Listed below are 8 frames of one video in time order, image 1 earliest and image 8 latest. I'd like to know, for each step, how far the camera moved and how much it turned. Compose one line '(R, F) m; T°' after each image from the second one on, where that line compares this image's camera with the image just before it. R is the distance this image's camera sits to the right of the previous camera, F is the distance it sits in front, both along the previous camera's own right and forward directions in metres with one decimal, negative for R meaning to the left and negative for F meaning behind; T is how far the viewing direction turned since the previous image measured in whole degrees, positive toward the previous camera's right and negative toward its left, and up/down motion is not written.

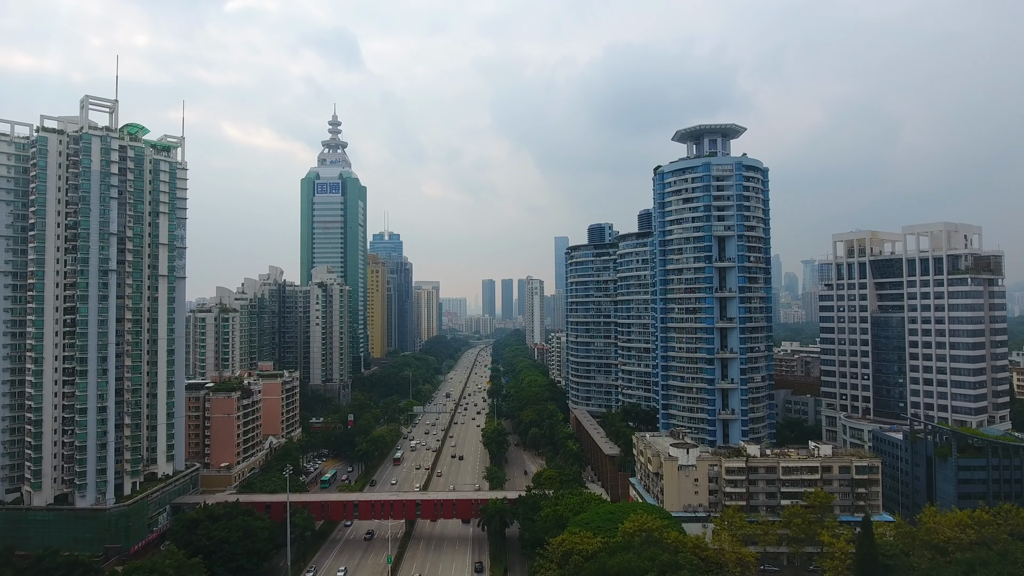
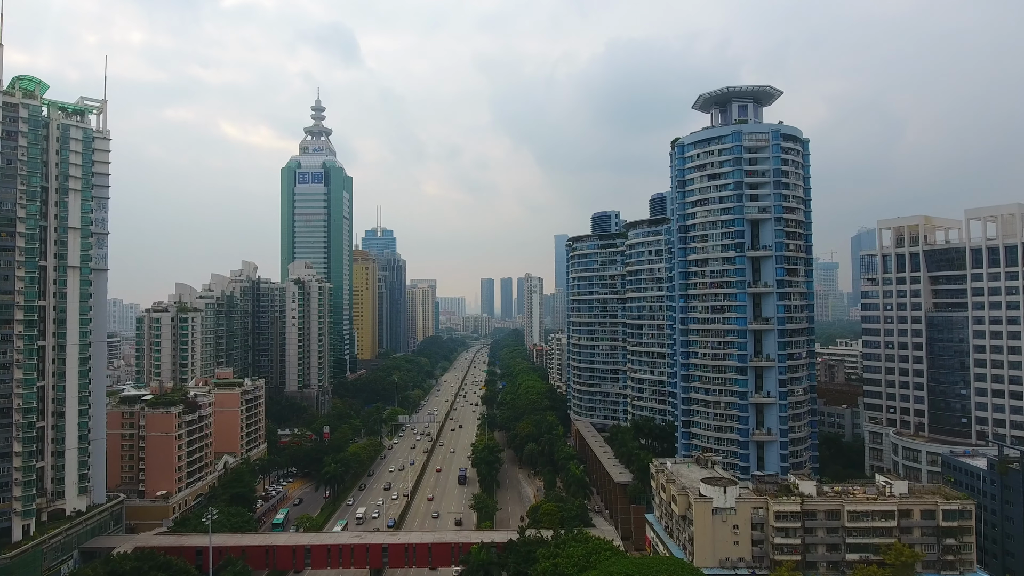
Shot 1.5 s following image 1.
(+0.7, +10.5) m; 0°
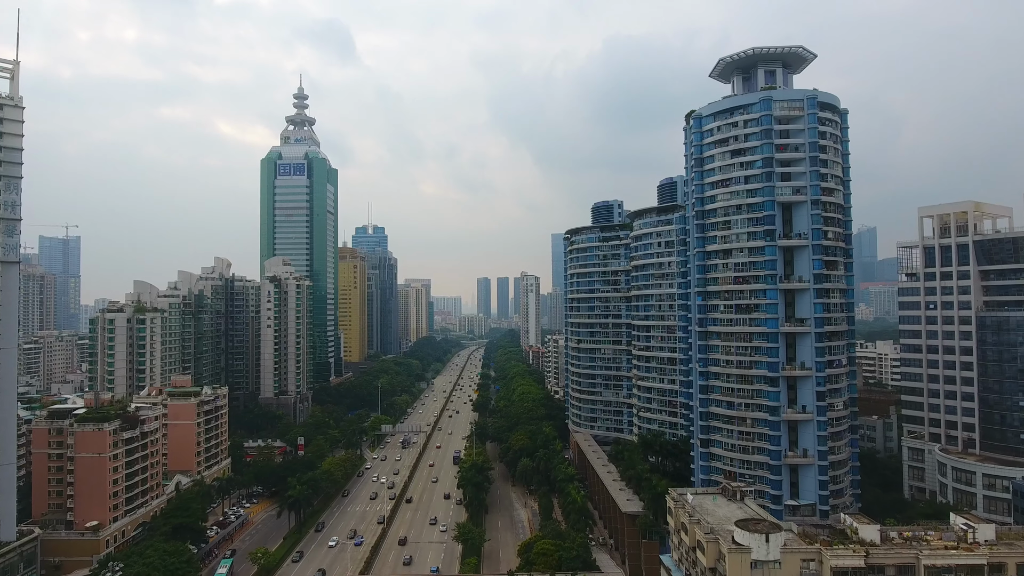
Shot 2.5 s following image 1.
(+0.6, +7.9) m; 0°
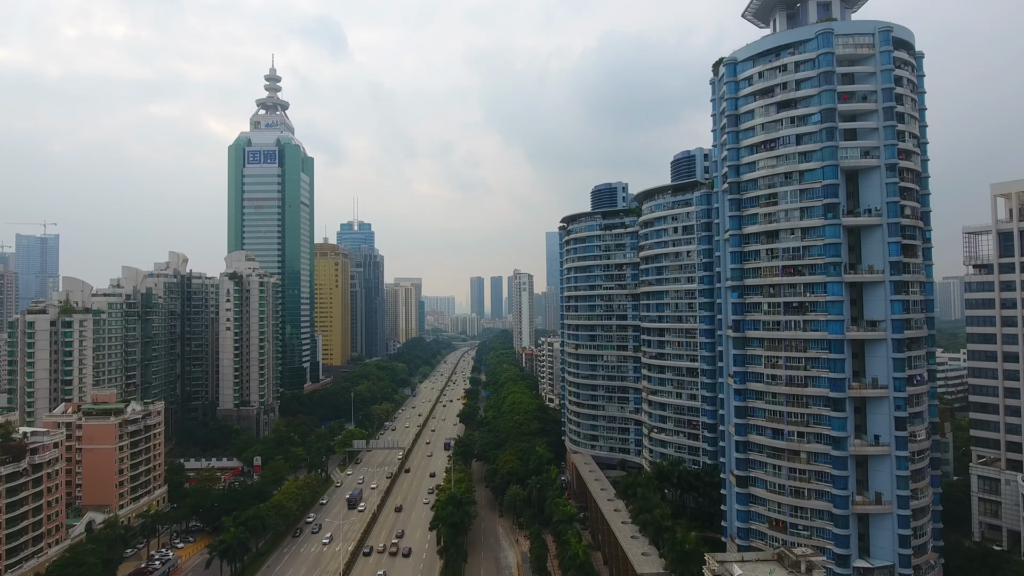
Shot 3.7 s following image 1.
(+0.7, +10.4) m; 0°
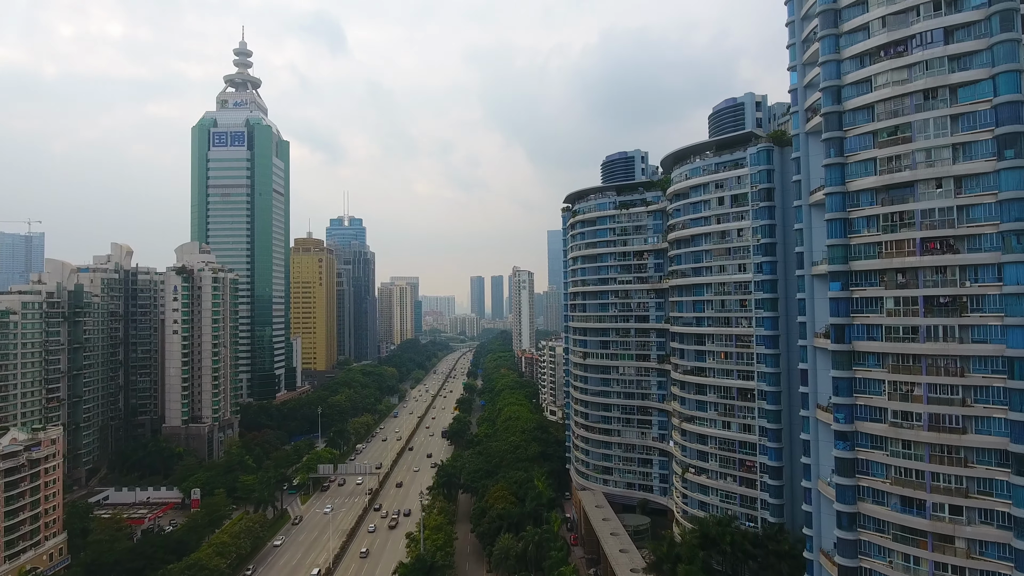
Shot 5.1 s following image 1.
(+0.8, +12.7) m; 0°
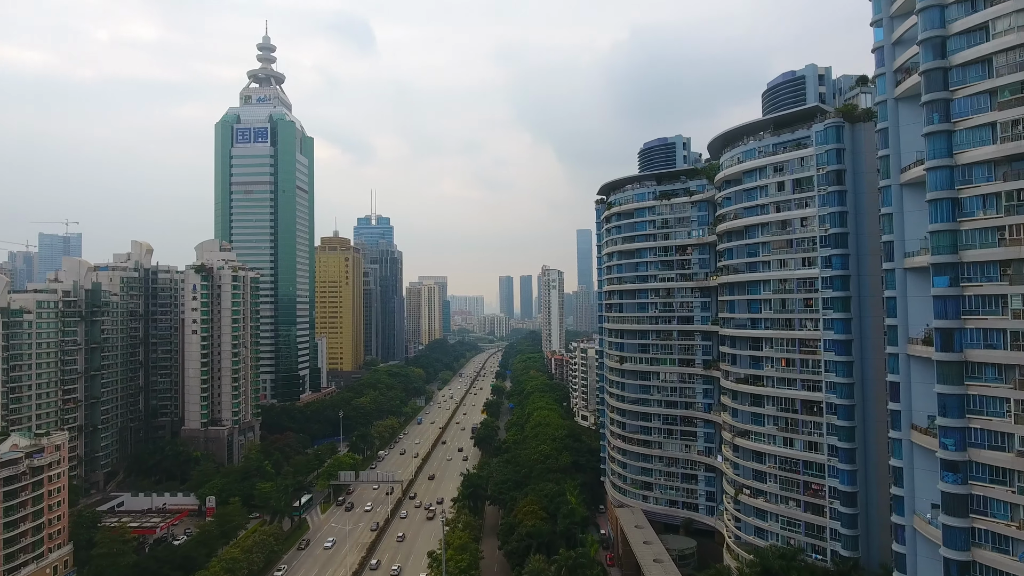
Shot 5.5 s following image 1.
(-0.1, +3.8) m; -3°
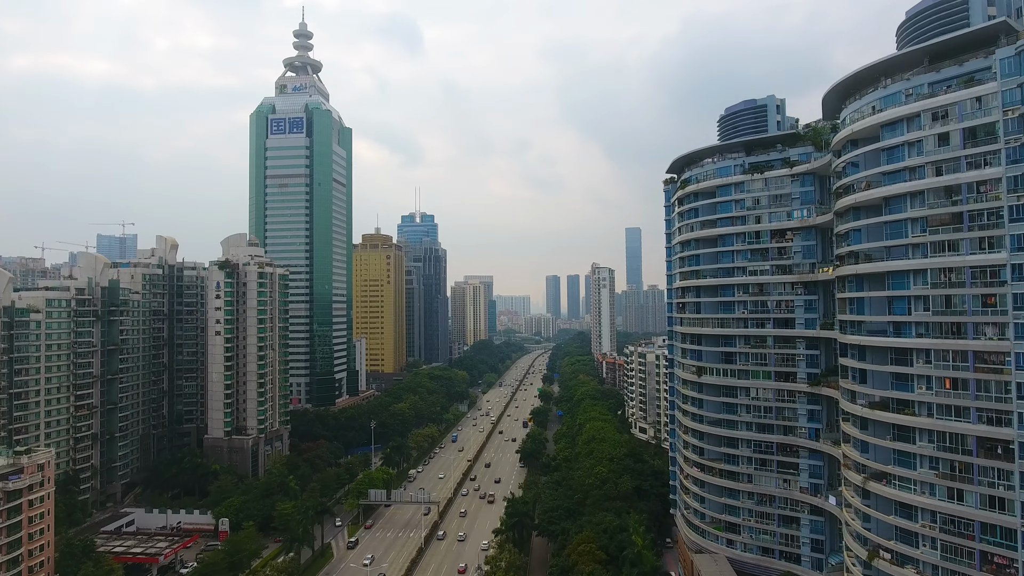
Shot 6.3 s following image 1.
(-0.4, +7.8) m; -4°
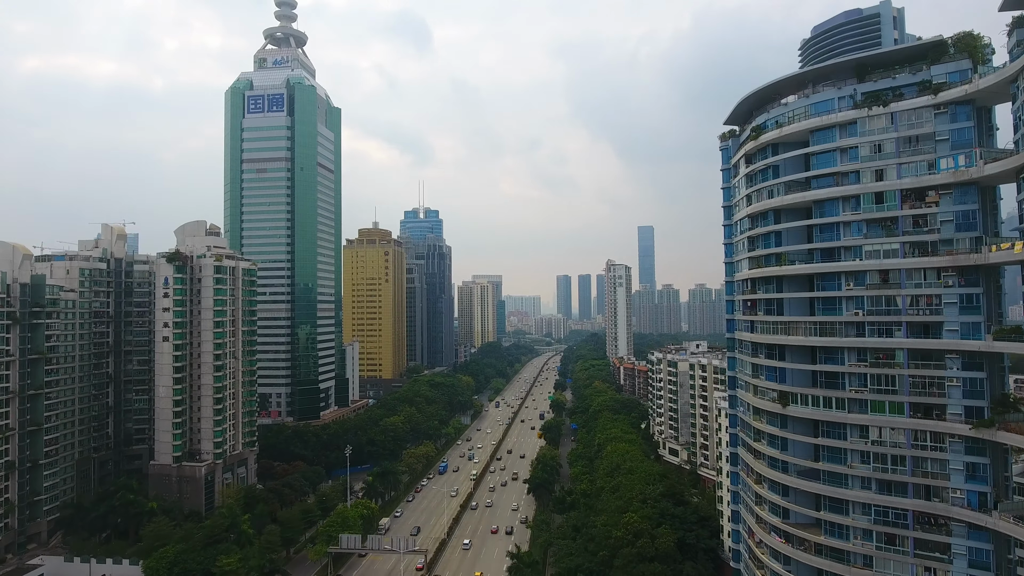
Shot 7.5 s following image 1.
(+0.4, +11.5) m; -1°
